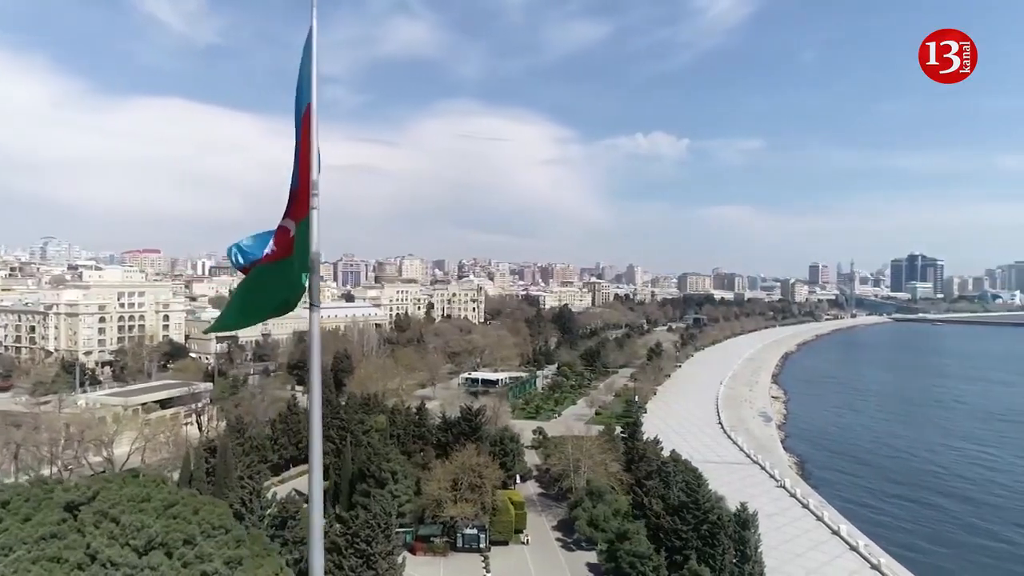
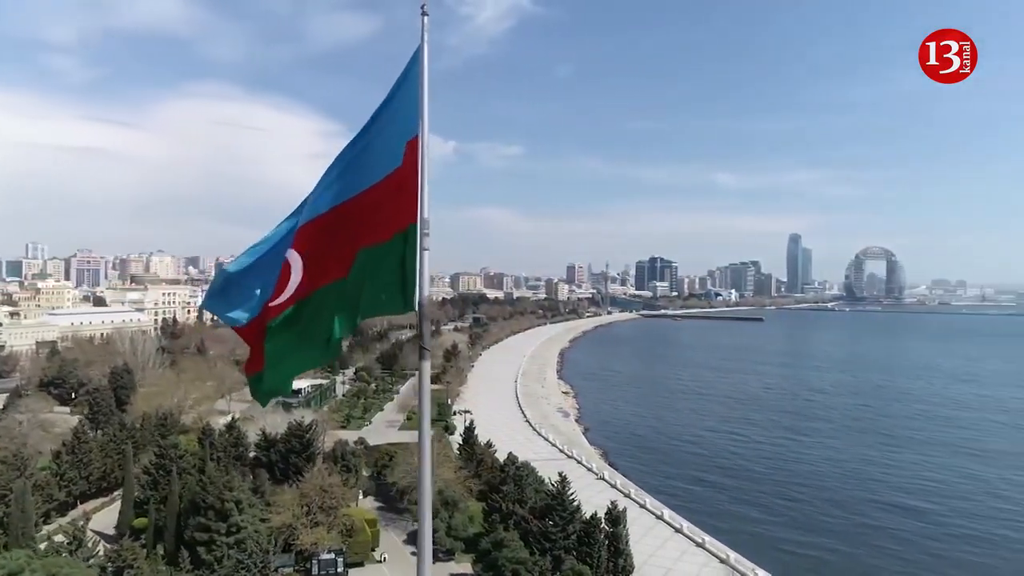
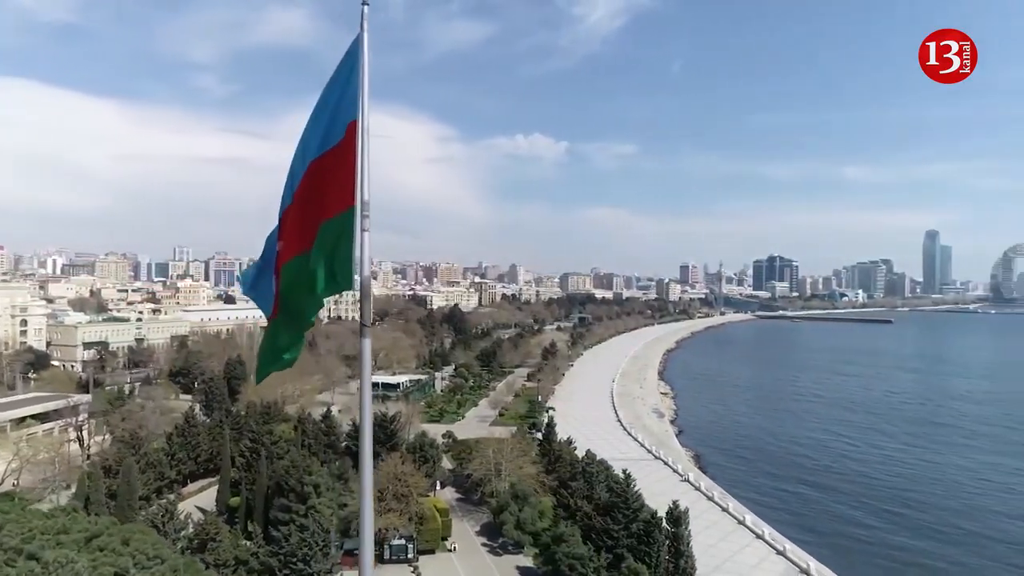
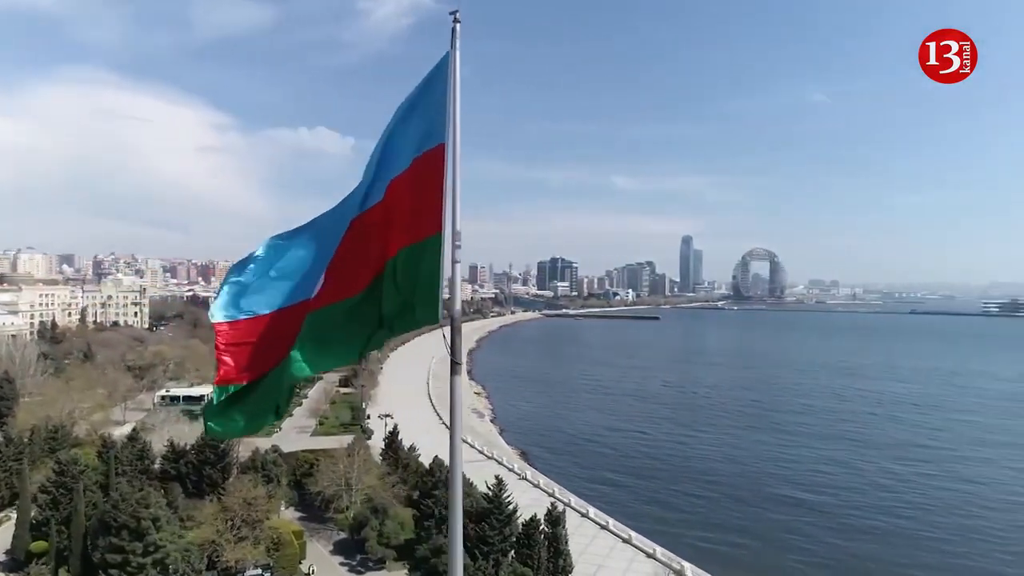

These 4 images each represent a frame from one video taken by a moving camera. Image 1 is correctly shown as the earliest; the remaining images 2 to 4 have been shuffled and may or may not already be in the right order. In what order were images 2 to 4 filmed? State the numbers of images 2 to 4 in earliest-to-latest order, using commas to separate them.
3, 2, 4
